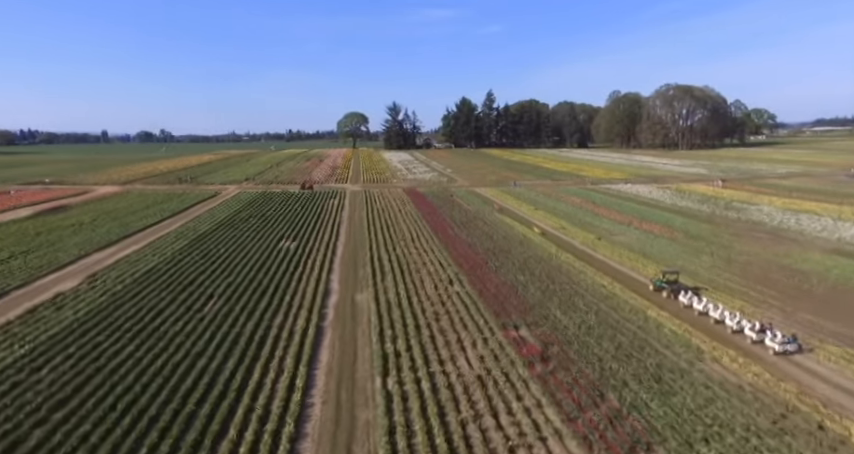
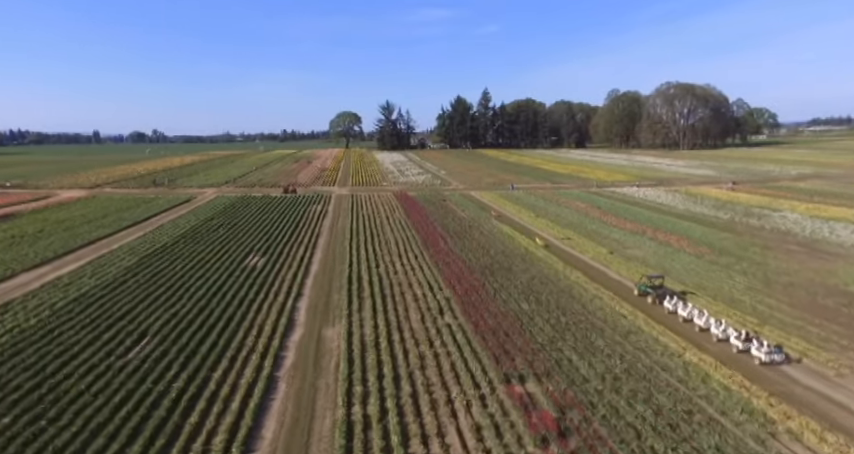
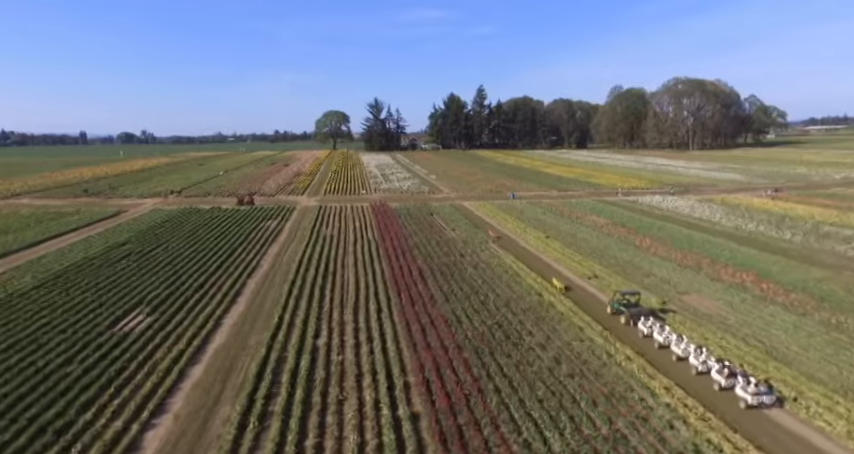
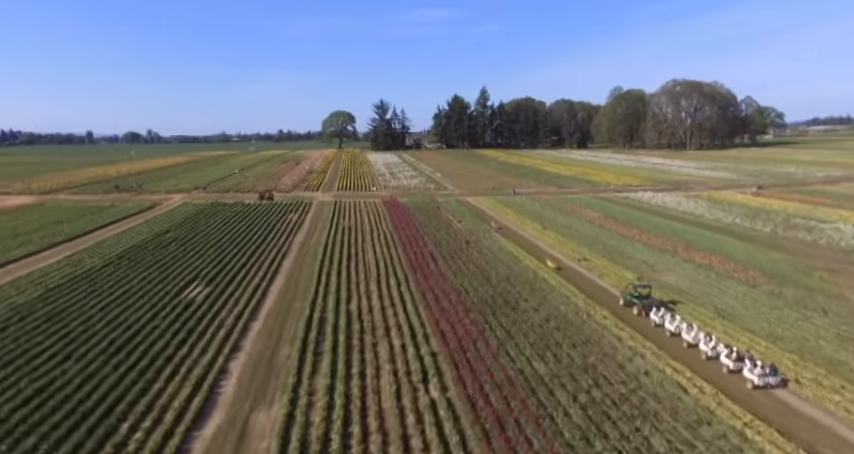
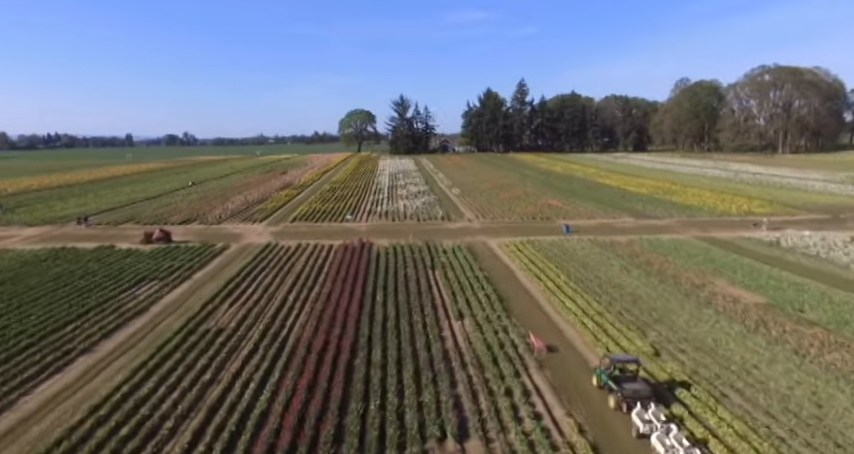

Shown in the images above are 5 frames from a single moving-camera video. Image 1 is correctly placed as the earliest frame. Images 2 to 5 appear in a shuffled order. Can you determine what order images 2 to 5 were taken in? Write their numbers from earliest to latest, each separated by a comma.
2, 4, 3, 5
